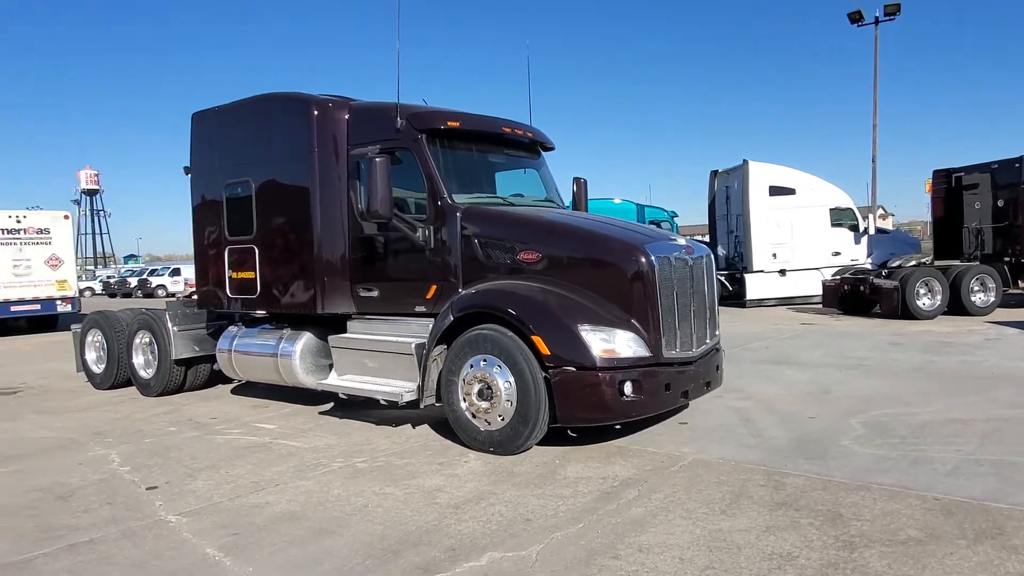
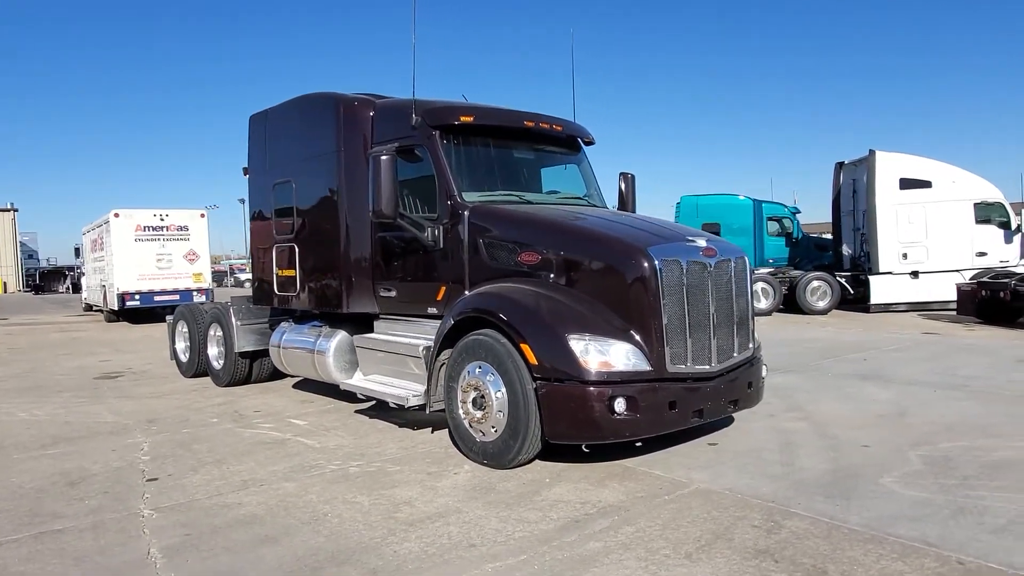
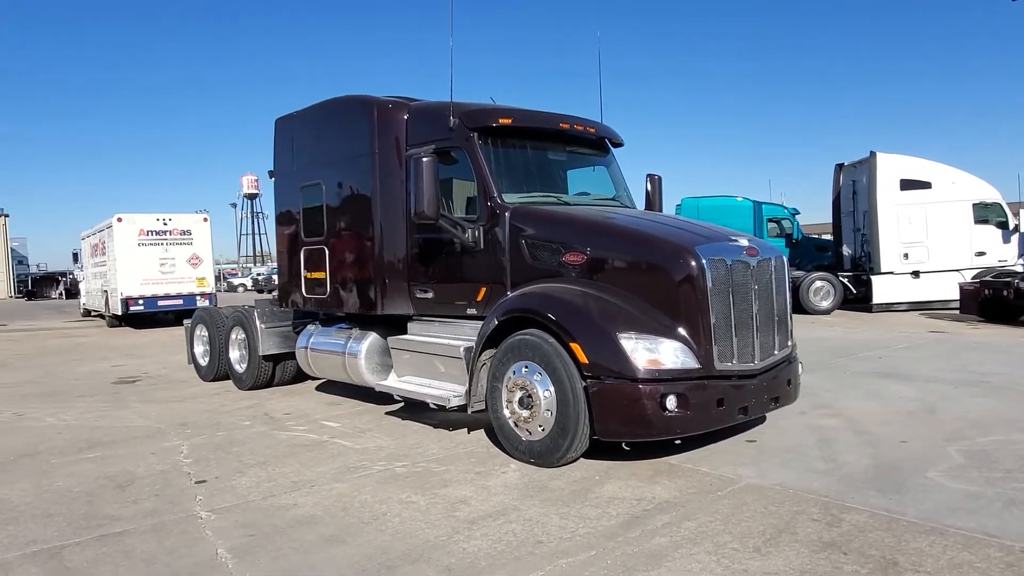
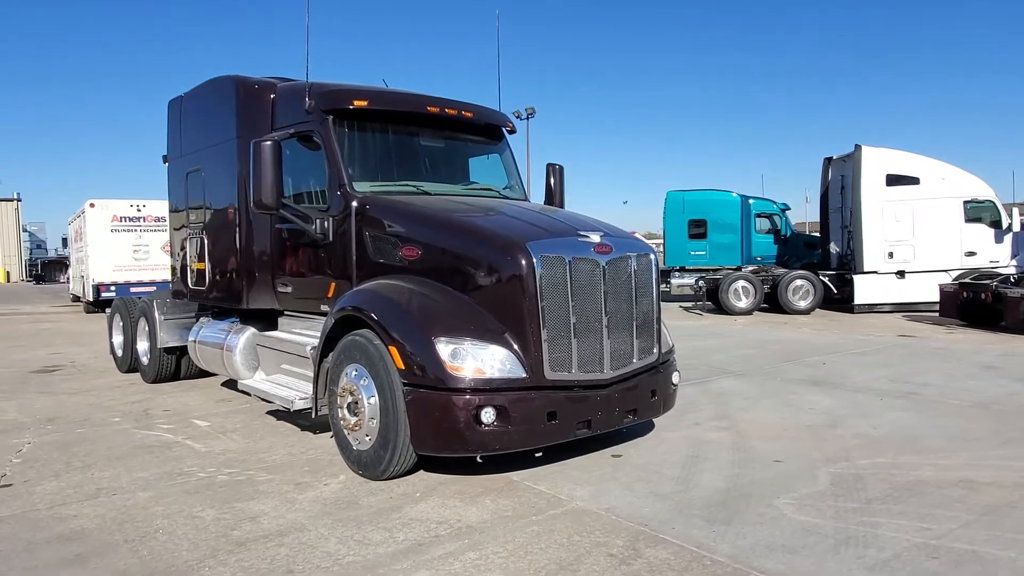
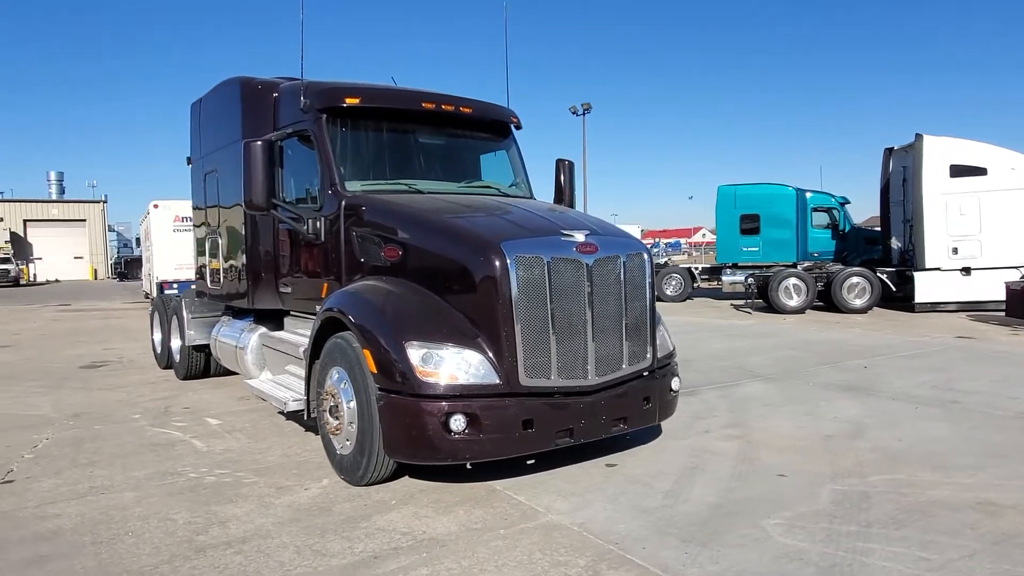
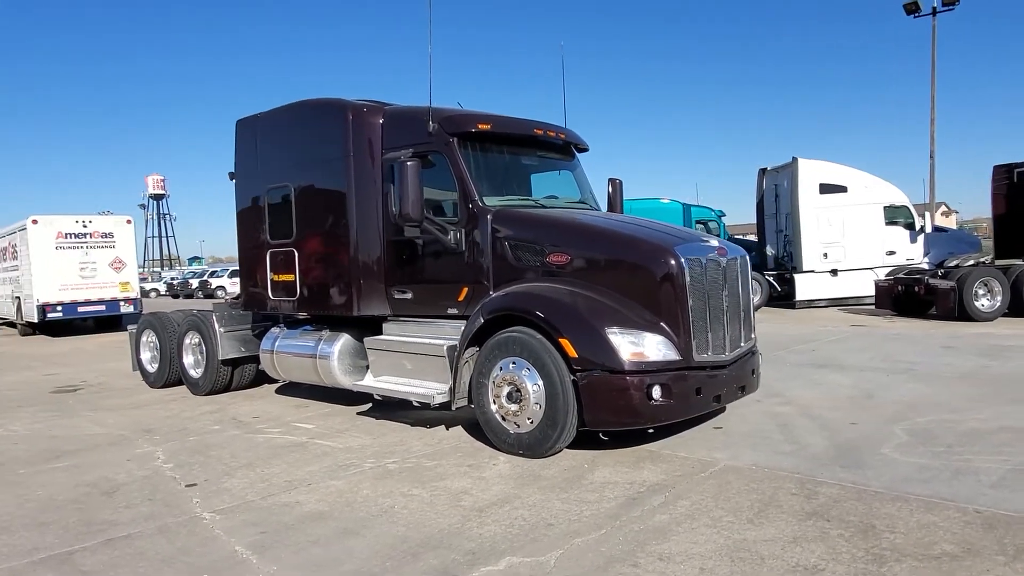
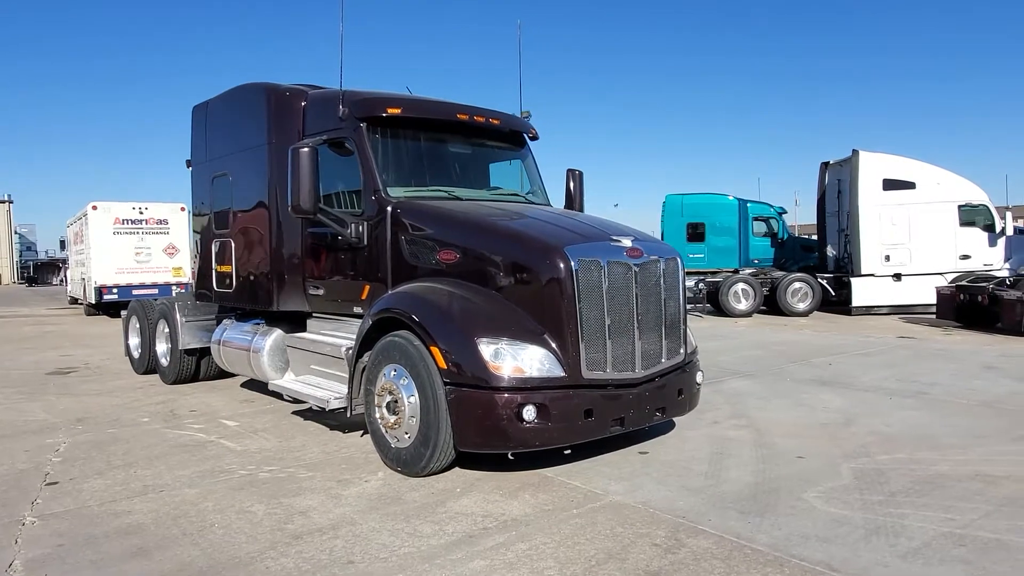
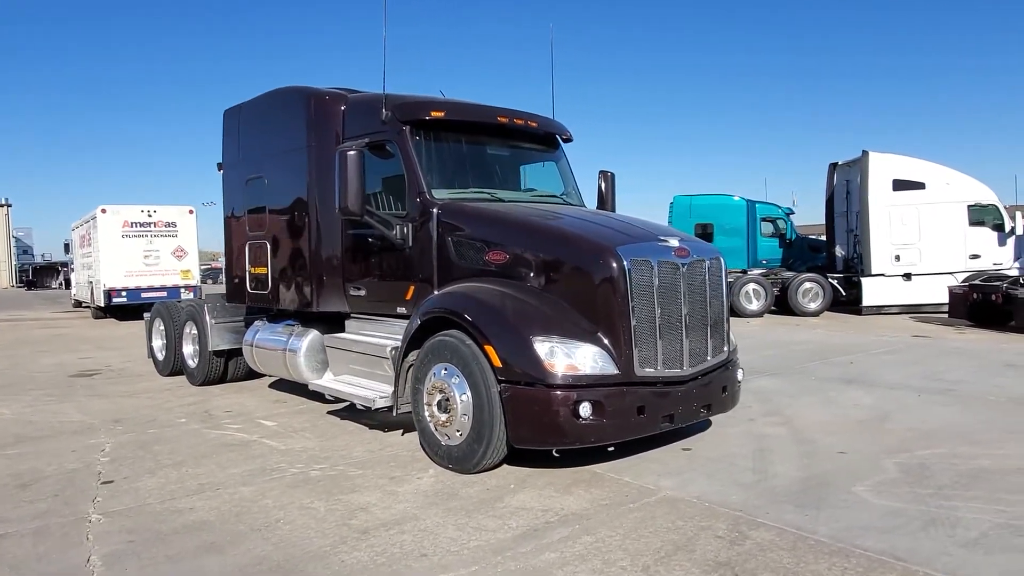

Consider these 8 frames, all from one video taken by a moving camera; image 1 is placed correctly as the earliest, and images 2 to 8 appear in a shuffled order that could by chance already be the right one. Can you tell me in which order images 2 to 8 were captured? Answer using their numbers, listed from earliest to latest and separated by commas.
6, 3, 2, 8, 7, 4, 5
